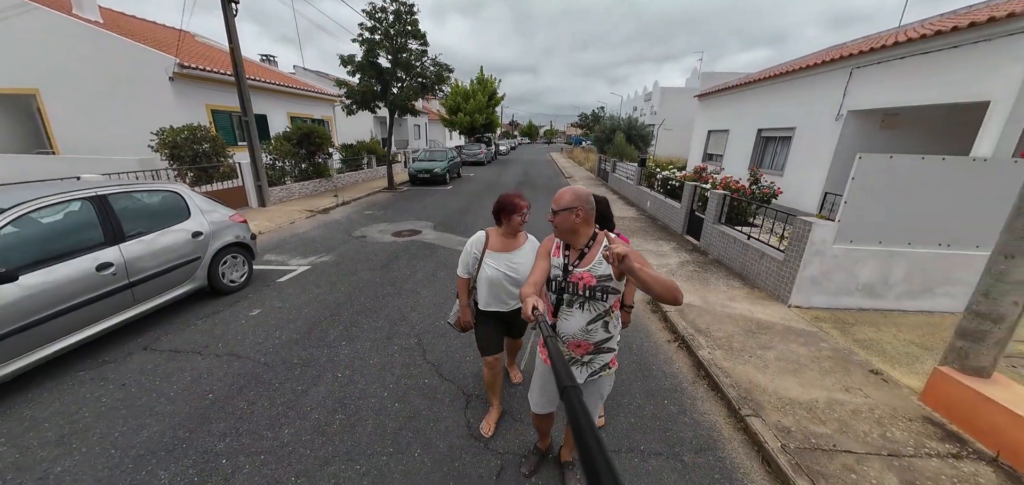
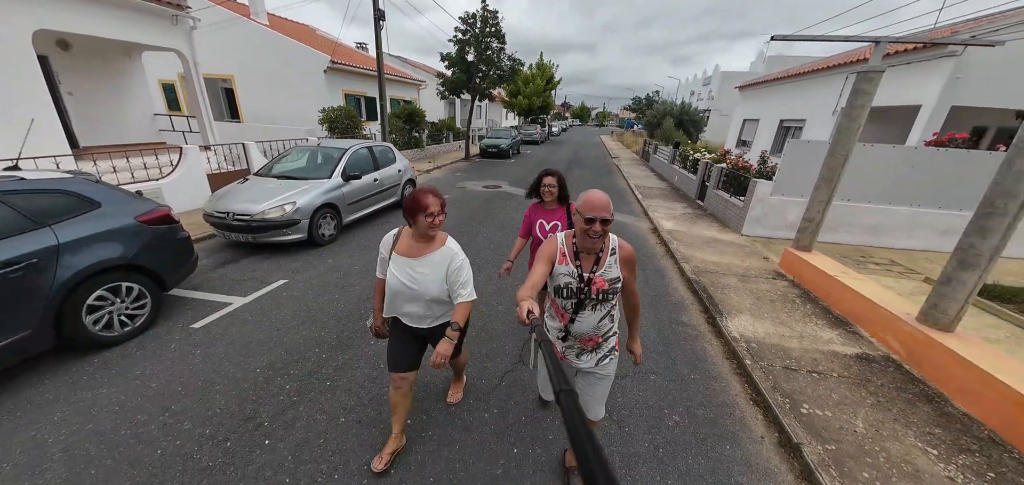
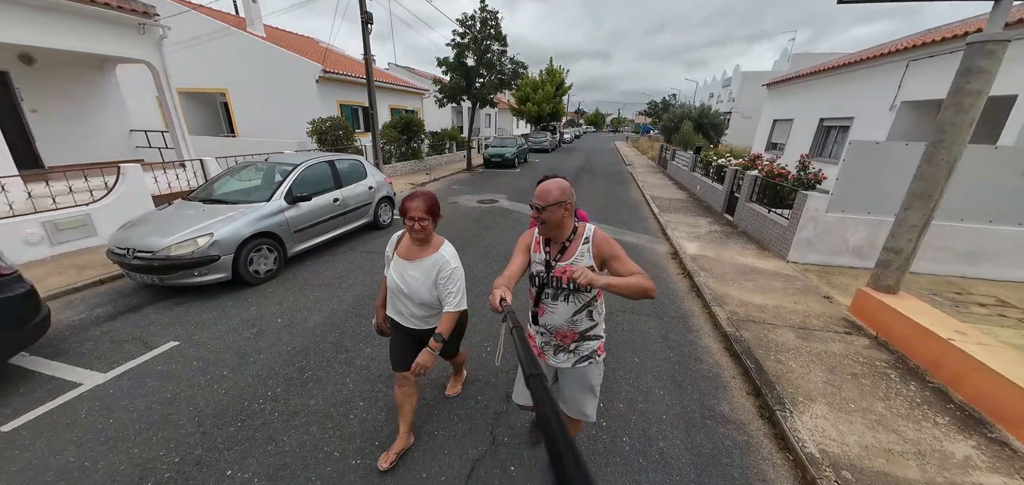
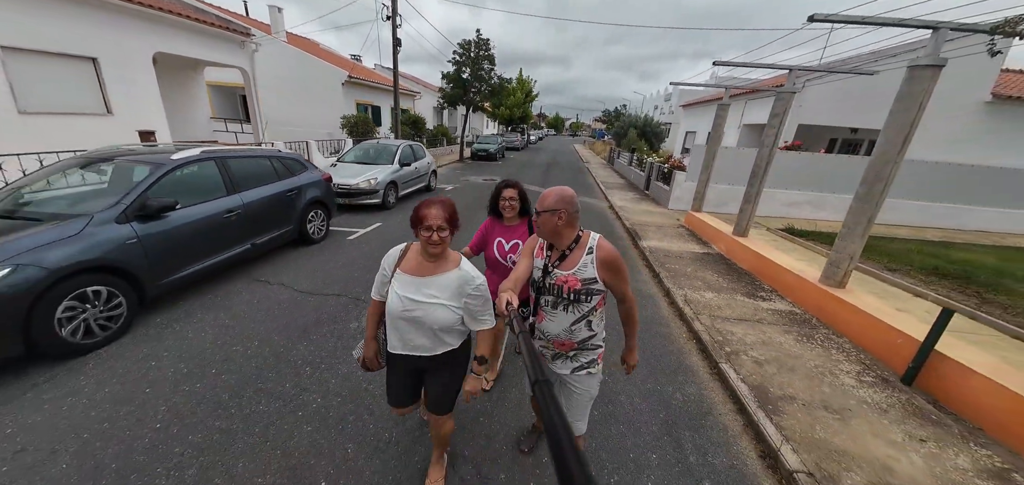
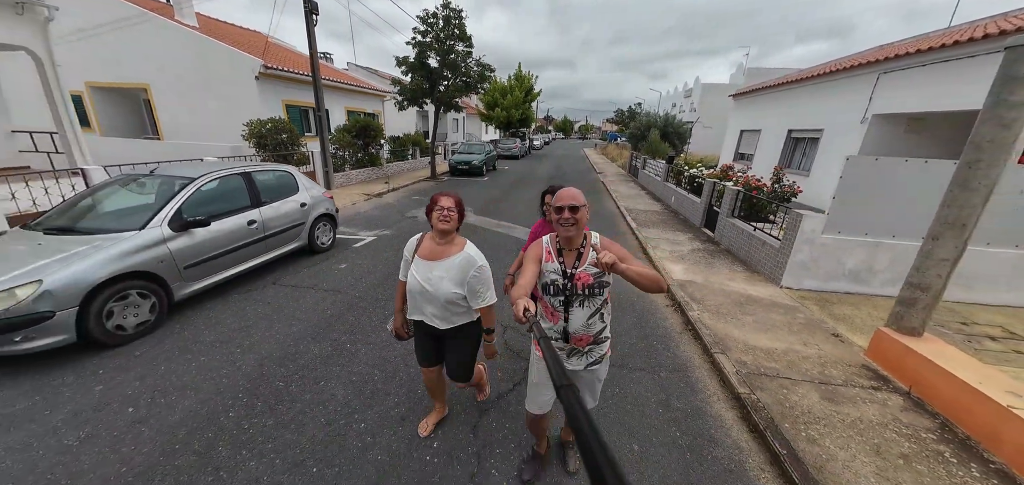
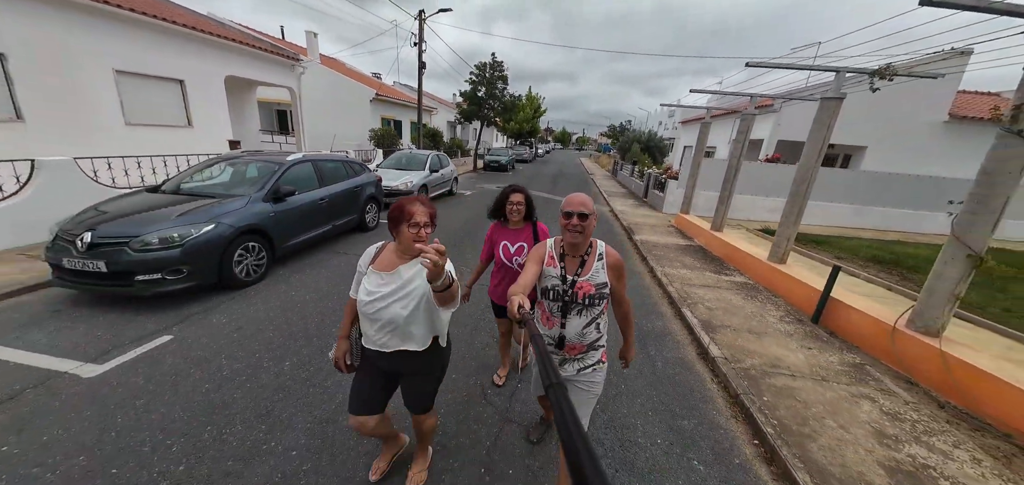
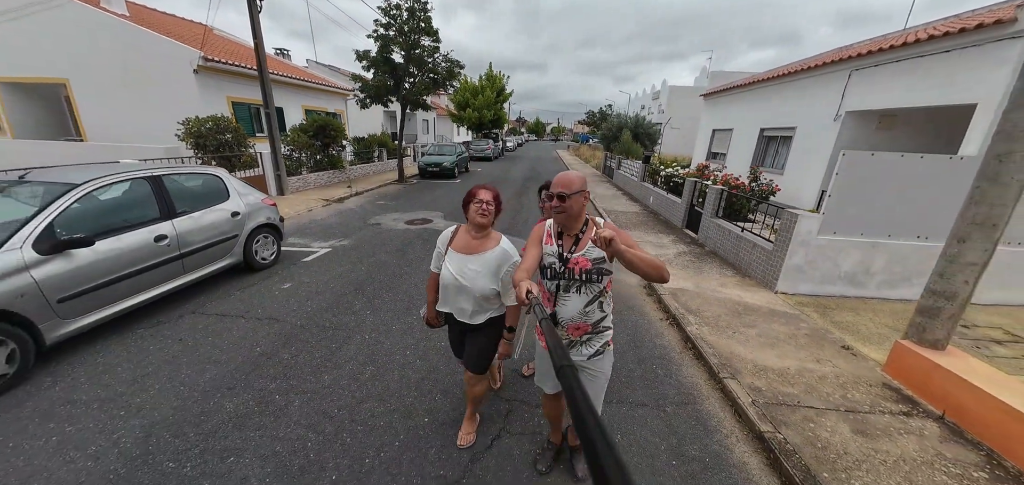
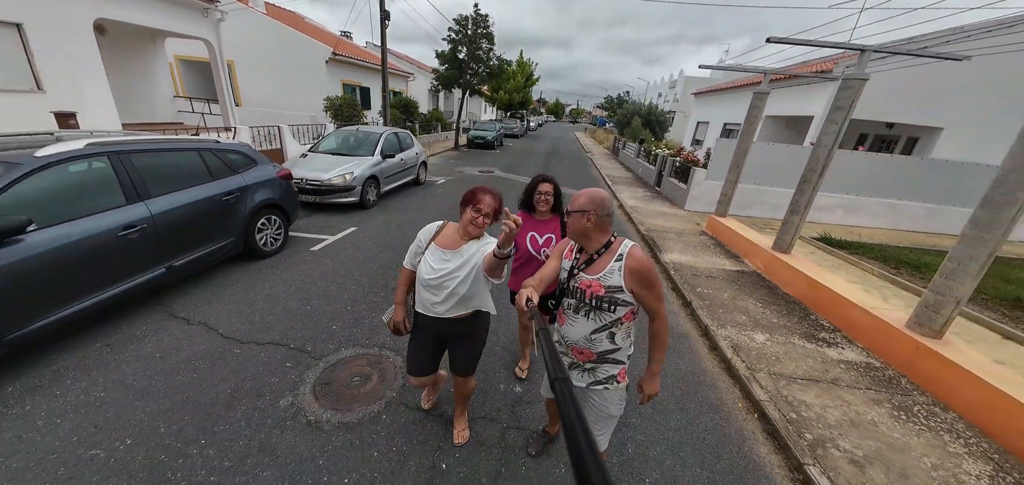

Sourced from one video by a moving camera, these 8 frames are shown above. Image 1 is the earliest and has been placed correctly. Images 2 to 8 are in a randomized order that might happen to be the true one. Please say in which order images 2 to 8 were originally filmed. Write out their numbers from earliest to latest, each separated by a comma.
7, 5, 3, 2, 8, 4, 6
